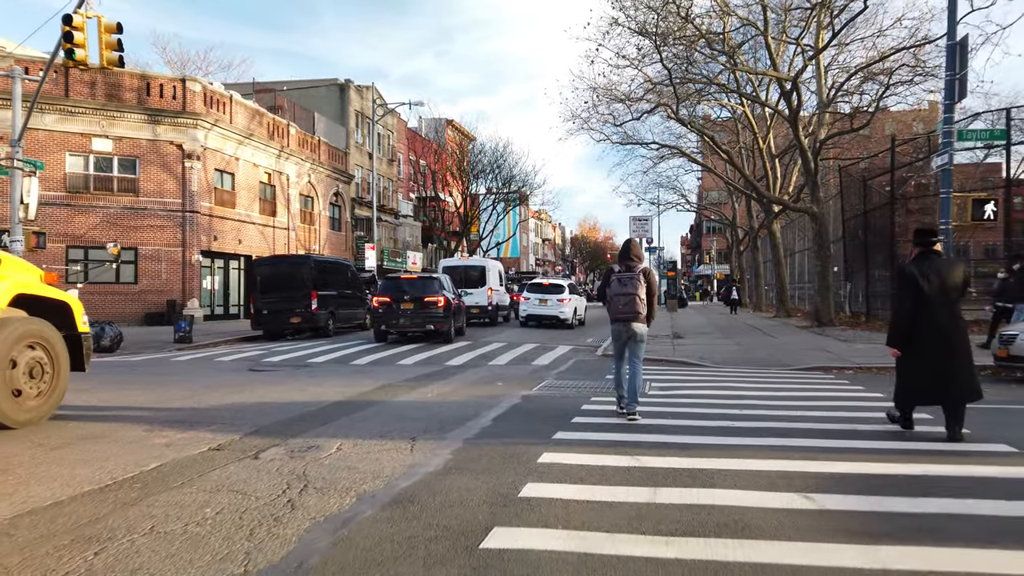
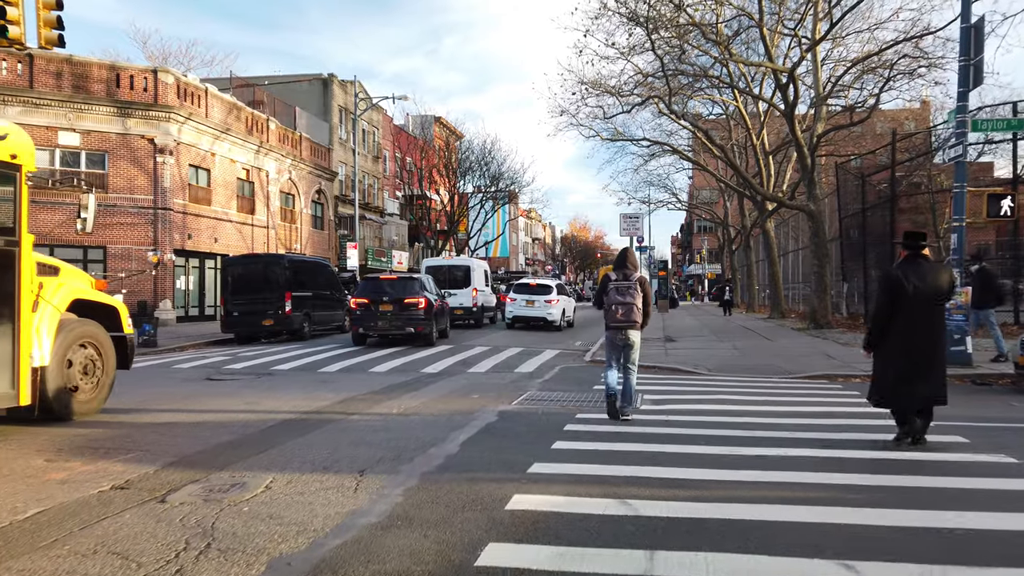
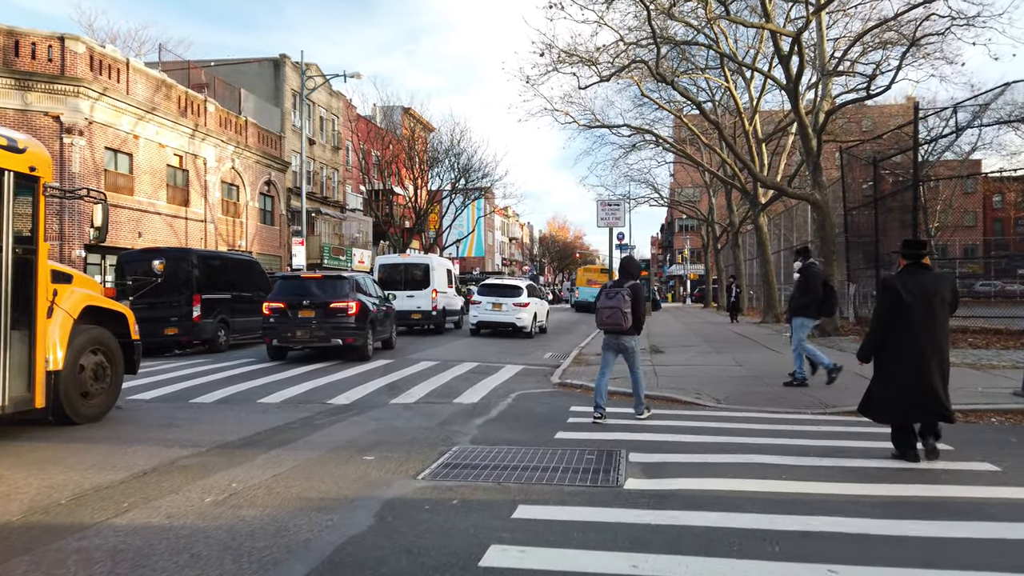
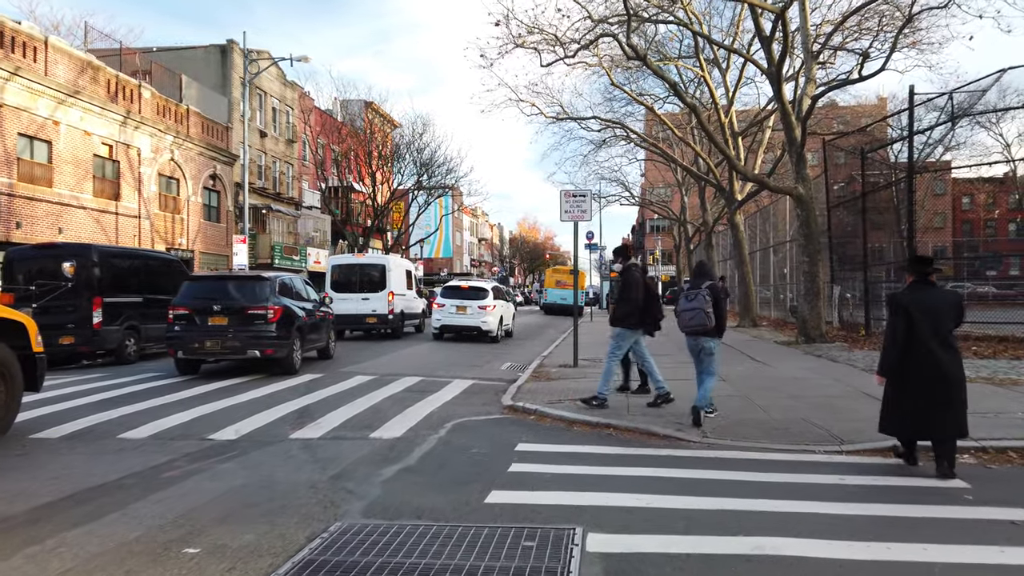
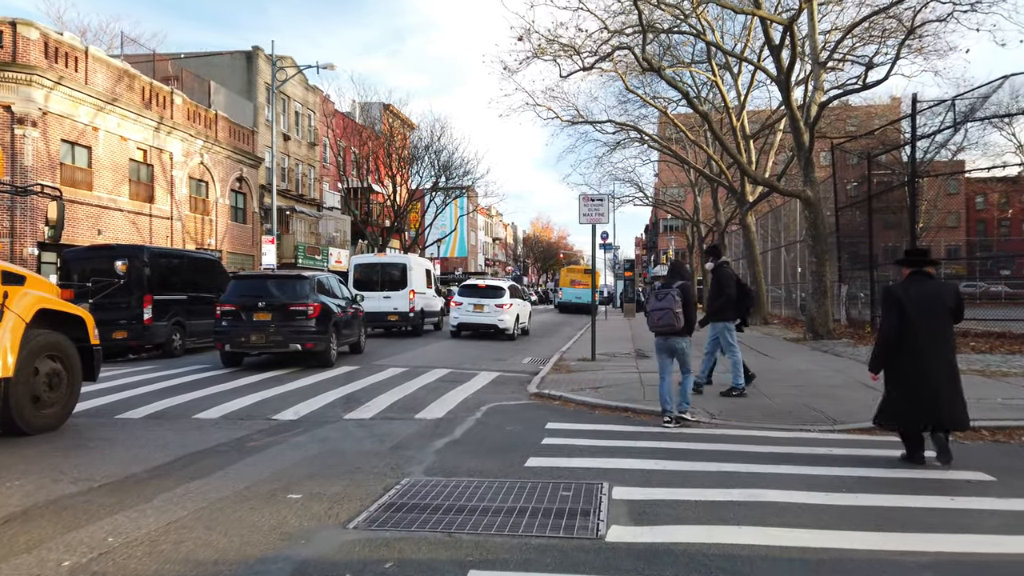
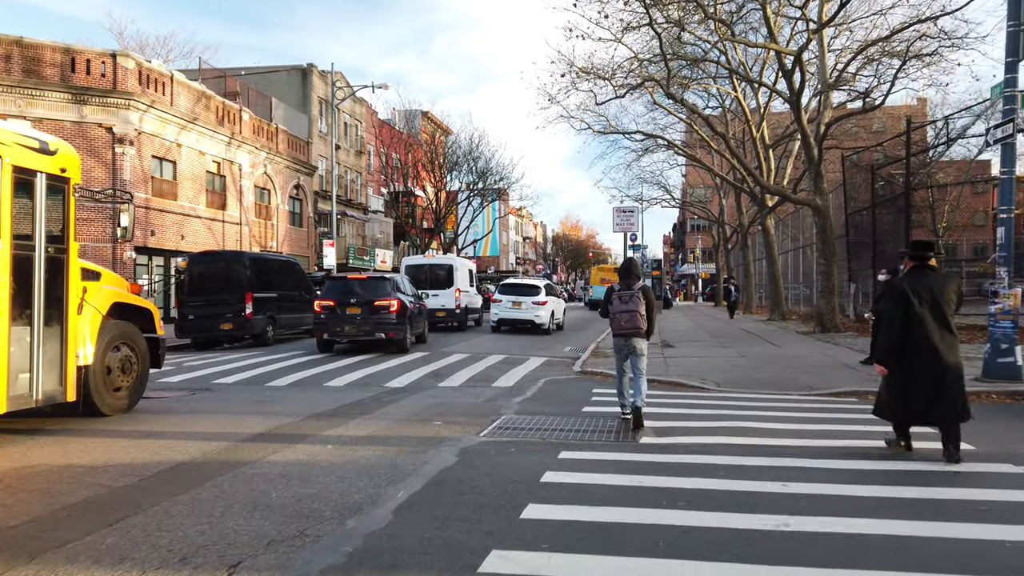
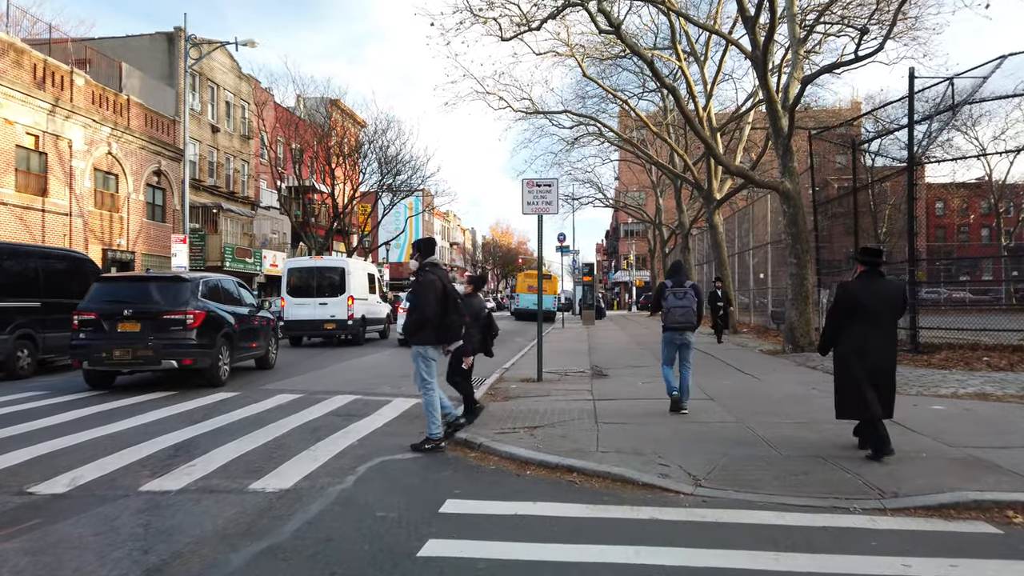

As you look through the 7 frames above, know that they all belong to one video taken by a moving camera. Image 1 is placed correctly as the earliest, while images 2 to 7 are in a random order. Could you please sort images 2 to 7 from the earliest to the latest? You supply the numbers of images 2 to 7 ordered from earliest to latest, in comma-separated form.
2, 6, 3, 5, 4, 7
